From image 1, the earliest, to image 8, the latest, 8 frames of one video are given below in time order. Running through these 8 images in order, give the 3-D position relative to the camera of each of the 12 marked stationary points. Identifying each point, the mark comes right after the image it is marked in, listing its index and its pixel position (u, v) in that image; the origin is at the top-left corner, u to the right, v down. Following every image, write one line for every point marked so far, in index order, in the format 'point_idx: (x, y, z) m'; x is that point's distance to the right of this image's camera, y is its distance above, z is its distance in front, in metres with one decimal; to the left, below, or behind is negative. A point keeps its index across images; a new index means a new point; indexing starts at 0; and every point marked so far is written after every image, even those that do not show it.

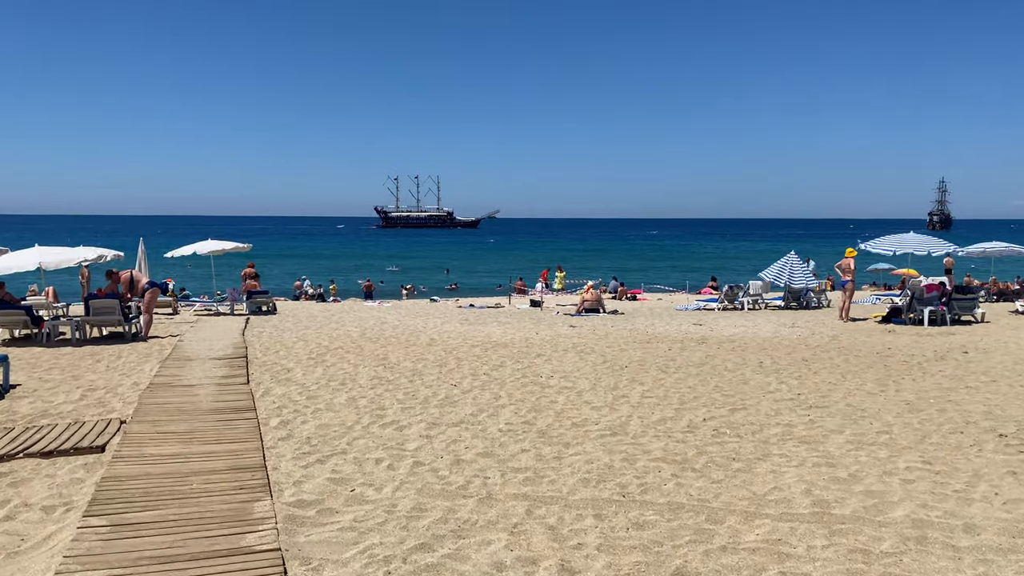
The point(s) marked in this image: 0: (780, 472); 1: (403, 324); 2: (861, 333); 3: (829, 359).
0: (+1.5, -1.1, +4.8) m
1: (-1.9, -0.6, +14.7) m
2: (+5.5, -0.7, +13.1) m
3: (+3.7, -0.8, +9.8) m
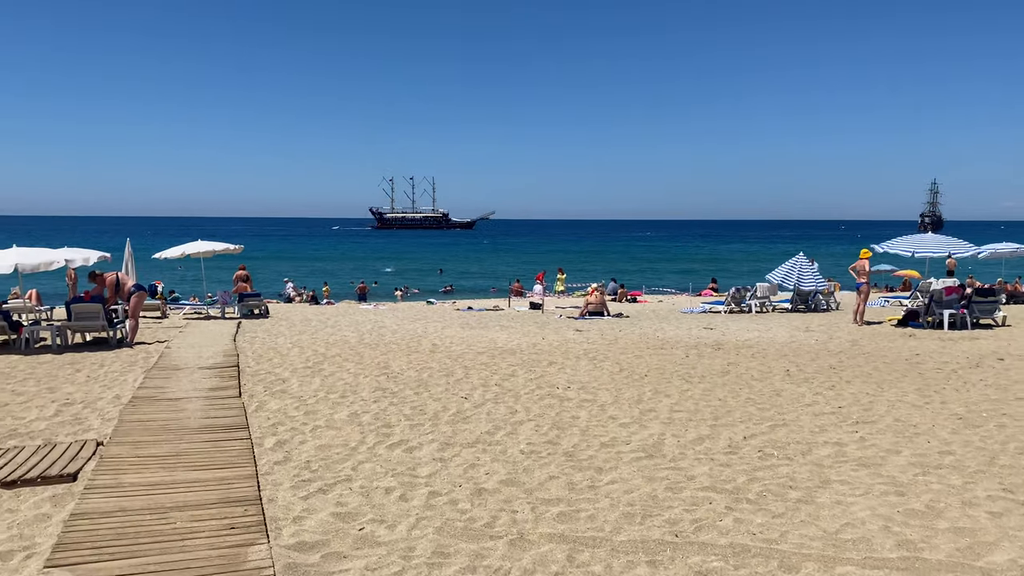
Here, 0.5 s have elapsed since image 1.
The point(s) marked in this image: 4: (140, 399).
0: (+1.7, -1.1, +4.2) m
1: (-1.8, -0.7, +14.0) m
2: (+5.6, -0.8, +12.6) m
3: (+3.8, -0.9, +9.3) m
4: (-3.0, -0.9, +6.6) m
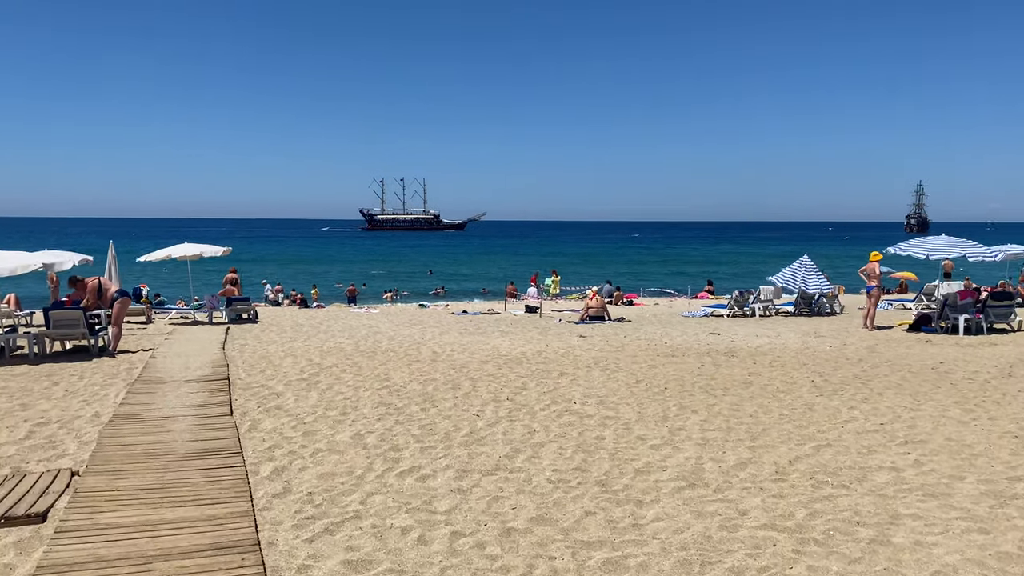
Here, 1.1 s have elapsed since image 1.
0: (+1.9, -1.1, +3.7) m
1: (-1.8, -0.8, +13.5) m
2: (+5.6, -0.8, +12.1) m
3: (+3.9, -0.9, +8.8) m
4: (-2.8, -0.9, +6.1) m
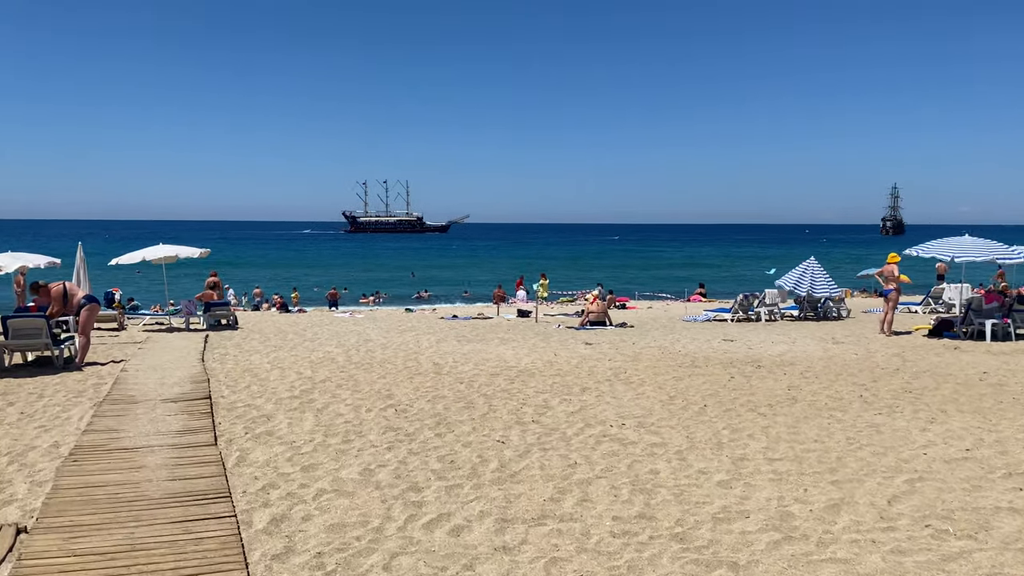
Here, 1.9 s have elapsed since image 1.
0: (+2.1, -1.2, +2.9) m
1: (-1.8, -0.8, +12.6) m
2: (+5.7, -0.9, +11.4) m
3: (+4.1, -1.0, +8.0) m
4: (-2.6, -1.0, +5.1) m
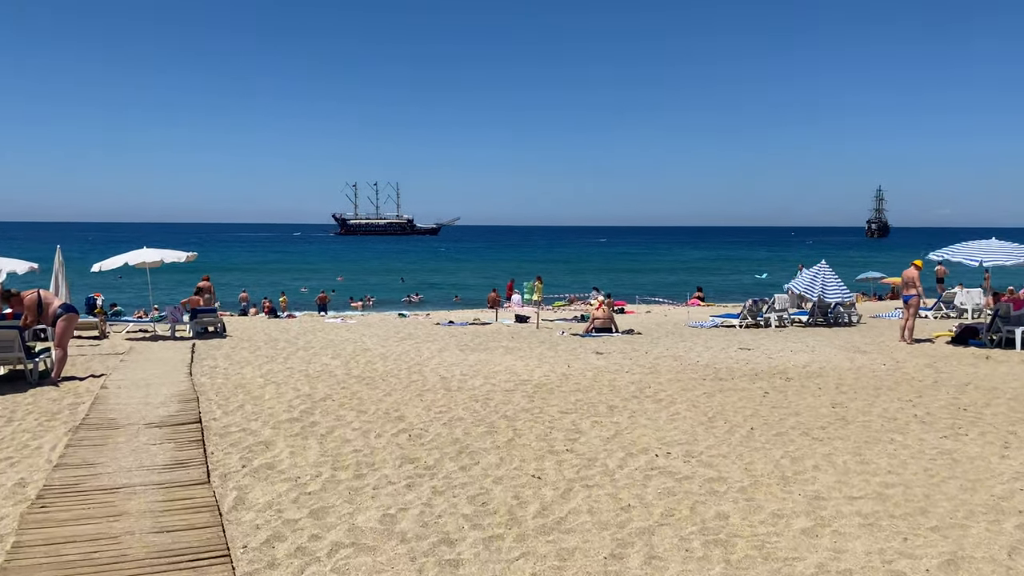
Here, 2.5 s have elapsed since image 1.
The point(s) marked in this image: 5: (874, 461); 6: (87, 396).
0: (+2.4, -1.2, +2.2) m
1: (-1.7, -0.9, +11.8) m
2: (+5.8, -1.0, +10.8) m
3: (+4.2, -1.1, +7.4) m
4: (-2.4, -1.1, +4.4) m
5: (+2.3, -1.1, +5.3) m
6: (-3.9, -1.0, +7.6) m
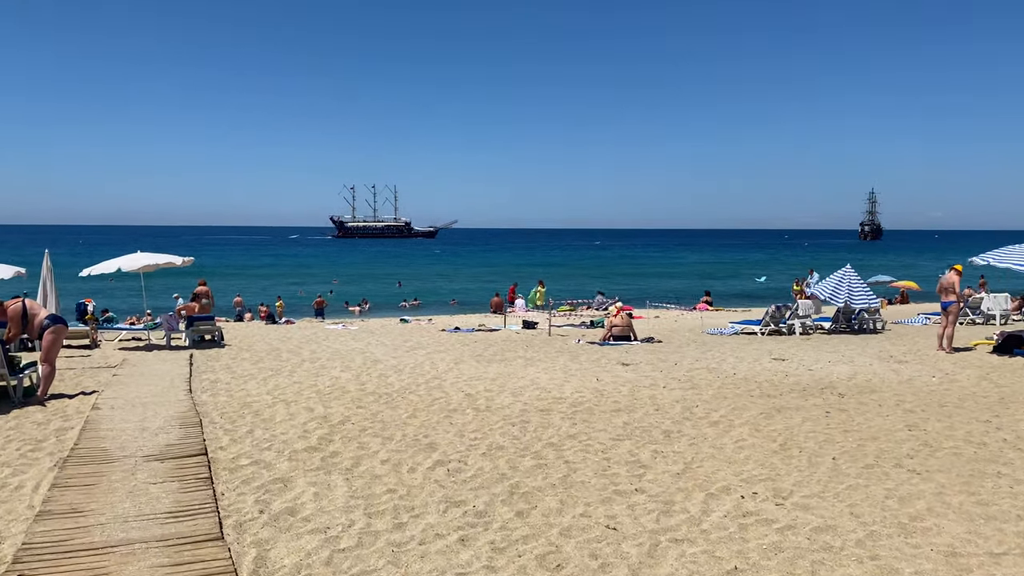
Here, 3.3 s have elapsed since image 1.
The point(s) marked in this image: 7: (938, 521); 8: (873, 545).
0: (+2.7, -1.3, +1.5) m
1: (-1.4, -1.0, +11.1) m
2: (+6.1, -1.0, +10.1) m
3: (+4.6, -1.1, +6.7) m
4: (-2.1, -1.1, +3.6) m
5: (+2.6, -1.2, +4.6) m
6: (-3.5, -1.1, +6.8) m
7: (+2.1, -1.2, +4.2) m
8: (+1.7, -1.2, +3.9) m
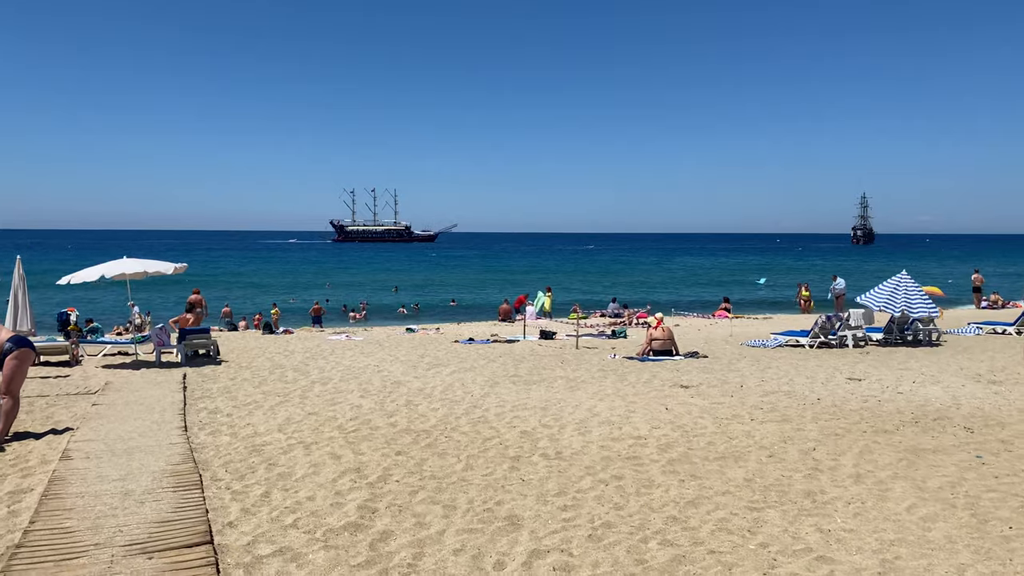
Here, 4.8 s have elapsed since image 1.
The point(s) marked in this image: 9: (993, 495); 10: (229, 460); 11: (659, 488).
0: (+3.3, -1.4, 0.0) m
1: (-0.9, -1.2, +9.6) m
2: (+6.6, -1.2, +8.7) m
3: (+5.1, -1.2, +5.2) m
4: (-1.5, -1.2, +2.1) m
5: (+3.2, -1.3, +3.1) m
6: (-3.0, -1.2, +5.3) m
7: (+2.7, -1.3, +2.7) m
8: (+2.2, -1.3, +2.4) m
9: (+2.8, -1.2, +5.0) m
10: (-2.0, -1.2, +5.8) m
11: (+0.9, -1.2, +5.0) m
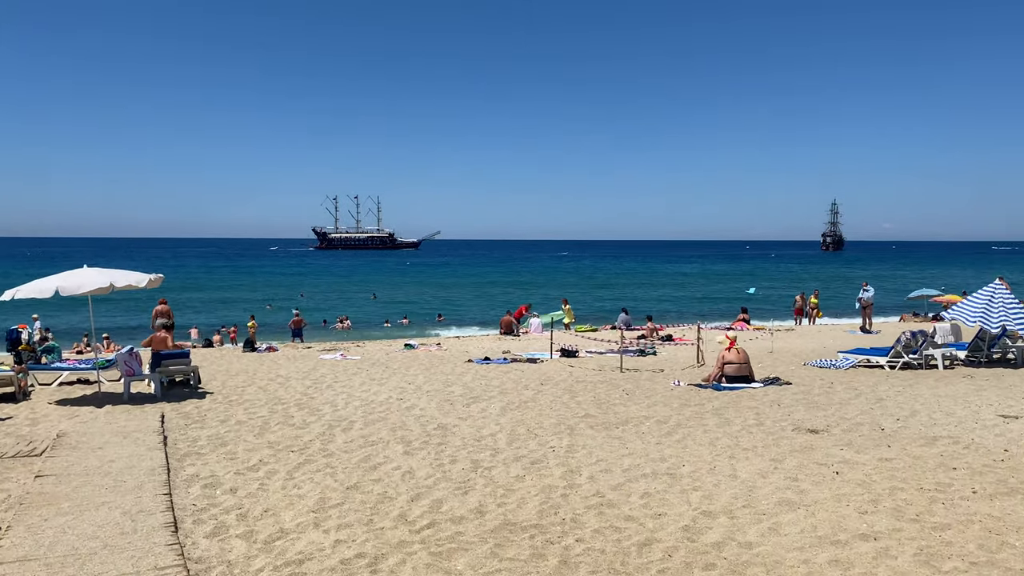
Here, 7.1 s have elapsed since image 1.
0: (+4.4, -1.4, -2.1) m
1: (-0.2, -1.3, +7.3) m
2: (+7.4, -1.3, +6.7) m
3: (+6.0, -1.3, +3.2) m
4: (-0.4, -1.3, -0.2) m
5: (+4.2, -1.4, +1.0) m
6: (-2.1, -1.3, +2.9) m
7: (+3.7, -1.3, +0.6) m
8: (+3.3, -1.3, +0.2) m
9: (+3.8, -1.3, +2.8) m
10: (-1.1, -1.3, +3.5) m
11: (+1.8, -1.3, +2.7) m
